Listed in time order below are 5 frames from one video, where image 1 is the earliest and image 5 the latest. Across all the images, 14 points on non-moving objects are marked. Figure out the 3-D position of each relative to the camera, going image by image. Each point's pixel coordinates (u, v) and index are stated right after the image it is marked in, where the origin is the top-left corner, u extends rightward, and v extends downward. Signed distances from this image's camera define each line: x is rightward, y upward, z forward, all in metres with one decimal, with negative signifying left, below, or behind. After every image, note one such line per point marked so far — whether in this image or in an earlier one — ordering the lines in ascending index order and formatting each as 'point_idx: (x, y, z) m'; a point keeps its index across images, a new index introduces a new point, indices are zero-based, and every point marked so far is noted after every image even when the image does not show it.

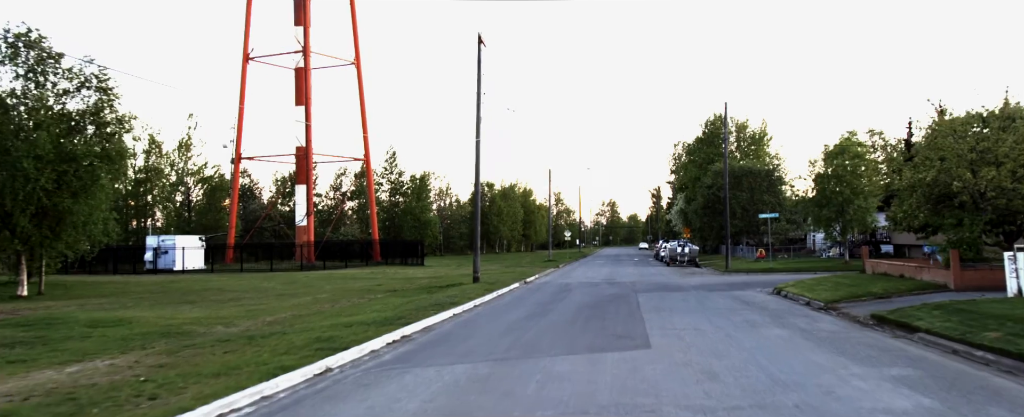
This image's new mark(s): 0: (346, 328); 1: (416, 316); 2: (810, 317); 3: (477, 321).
0: (-3.5, -2.6, +16.7) m
1: (-2.4, -2.6, +19.2) m
2: (+6.9, -2.5, +18.3) m
3: (-0.9, -2.8, +19.5) m
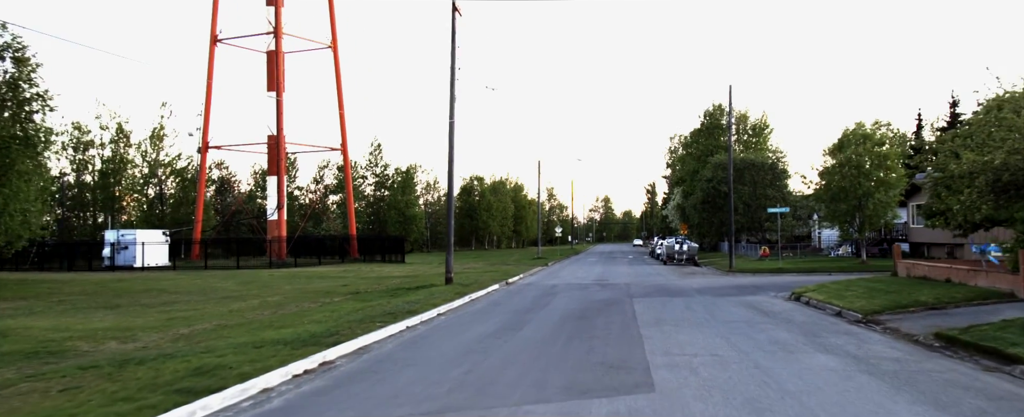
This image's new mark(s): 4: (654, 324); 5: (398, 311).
0: (-4.2, -2.3, +12.8) m
1: (-3.0, -2.4, +15.3) m
2: (+6.2, -2.3, +14.5) m
3: (-1.6, -2.6, +15.6) m
4: (+2.9, -2.5, +16.4) m
5: (-2.8, -2.5, +19.3) m
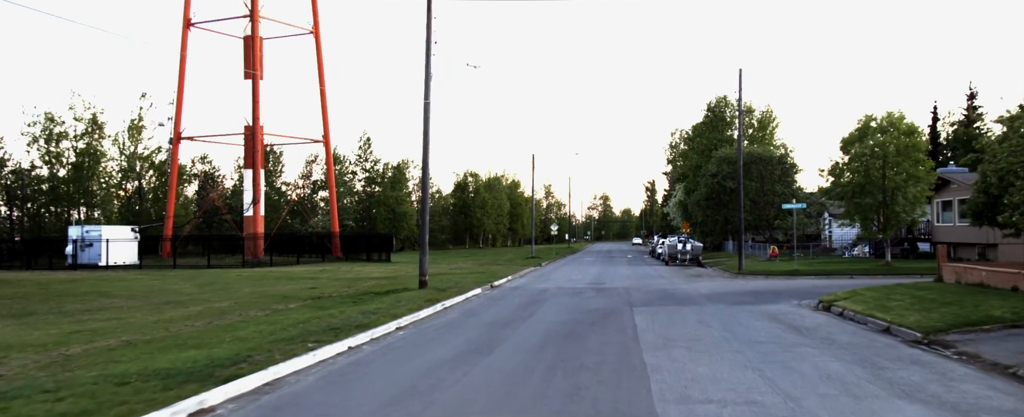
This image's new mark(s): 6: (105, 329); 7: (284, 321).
0: (-4.7, -2.1, +9.3) m
1: (-3.6, -2.2, +11.8) m
2: (+5.7, -2.2, +11.0) m
3: (-2.1, -2.4, +12.1) m
4: (+2.4, -2.4, +12.8) m
5: (-3.3, -2.4, +15.8) m
6: (-9.3, -2.7, +17.8) m
7: (-5.2, -2.6, +17.9) m
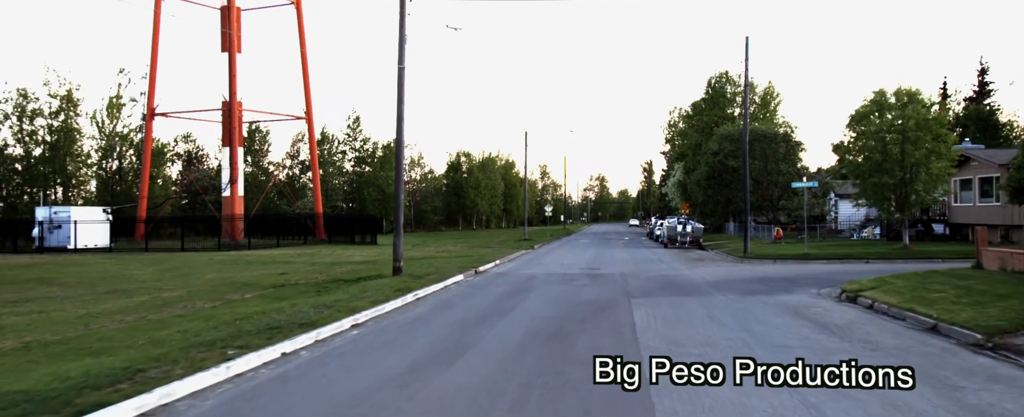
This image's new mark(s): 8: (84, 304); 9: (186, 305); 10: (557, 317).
0: (-5.1, -1.9, +6.8) m
1: (-4.0, -1.9, +9.3) m
2: (+5.3, -1.9, +8.5) m
3: (-2.5, -2.1, +9.6) m
4: (+2.0, -2.0, +10.4) m
5: (-3.7, -1.9, +13.3) m
6: (-9.7, -2.3, +15.3) m
7: (-5.6, -2.1, +15.4) m
8: (-10.6, -2.3, +19.2) m
9: (-7.8, -2.3, +18.6) m
10: (+0.8, -2.0, +14.4) m
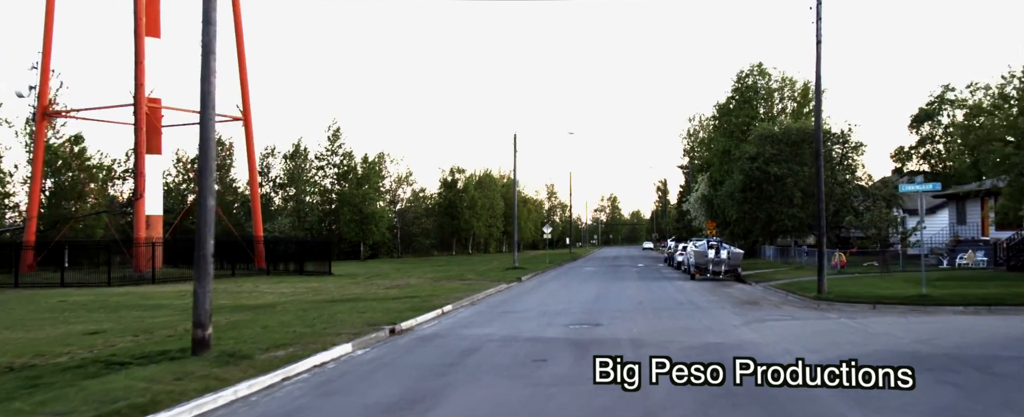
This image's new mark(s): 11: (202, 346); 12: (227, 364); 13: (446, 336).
0: (-6.6, -1.7, -4.0) m
1: (-5.5, -1.7, -1.5) m
2: (+3.8, -1.7, -2.4) m
3: (-4.0, -1.9, -1.2) m
4: (+0.5, -1.9, -0.5) m
5: (-5.2, -1.9, +2.5) m
6: (-11.1, -2.3, +4.6) m
7: (-7.1, -2.2, +4.6) m
8: (-11.9, -2.5, +8.5) m
9: (-9.2, -2.5, +7.9) m
10: (-0.6, -2.0, +3.5) m
11: (-4.6, -2.0, +11.6) m
12: (-4.0, -2.2, +11.2) m
13: (-1.3, -2.5, +15.2) m
